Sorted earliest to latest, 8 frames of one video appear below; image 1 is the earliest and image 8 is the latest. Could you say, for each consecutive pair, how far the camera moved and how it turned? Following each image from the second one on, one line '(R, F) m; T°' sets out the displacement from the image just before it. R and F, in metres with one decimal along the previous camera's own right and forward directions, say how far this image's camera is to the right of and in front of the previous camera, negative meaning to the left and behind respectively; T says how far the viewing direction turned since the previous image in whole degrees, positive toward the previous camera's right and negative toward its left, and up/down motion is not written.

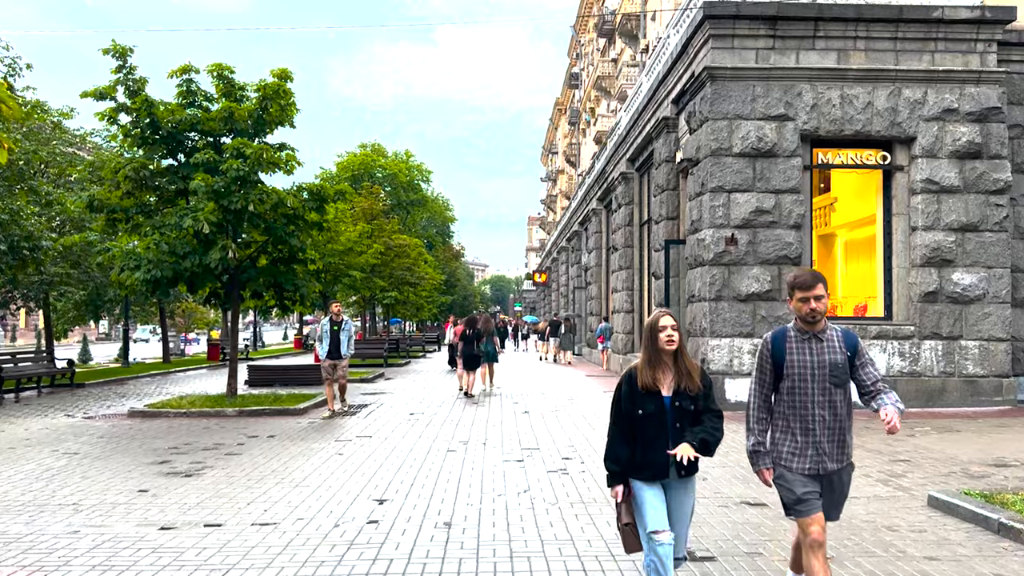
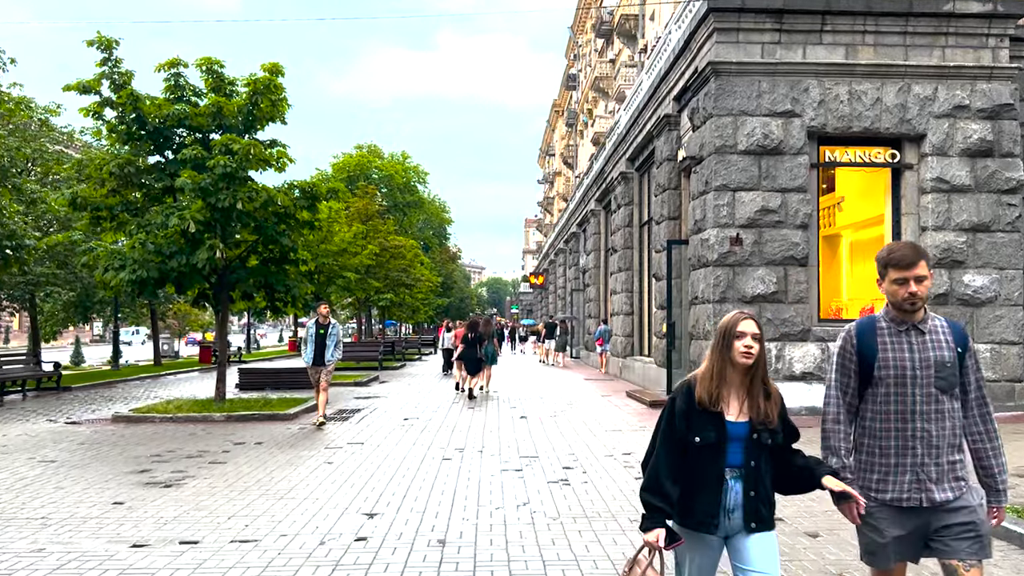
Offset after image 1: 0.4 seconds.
(0.0, +0.4) m; 0°
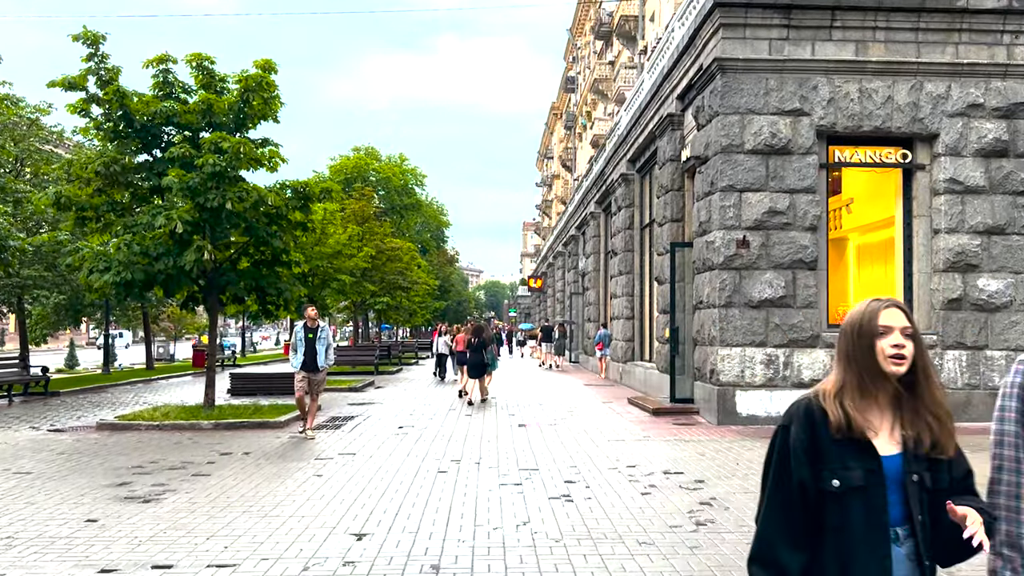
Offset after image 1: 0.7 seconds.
(0.0, +0.4) m; 0°
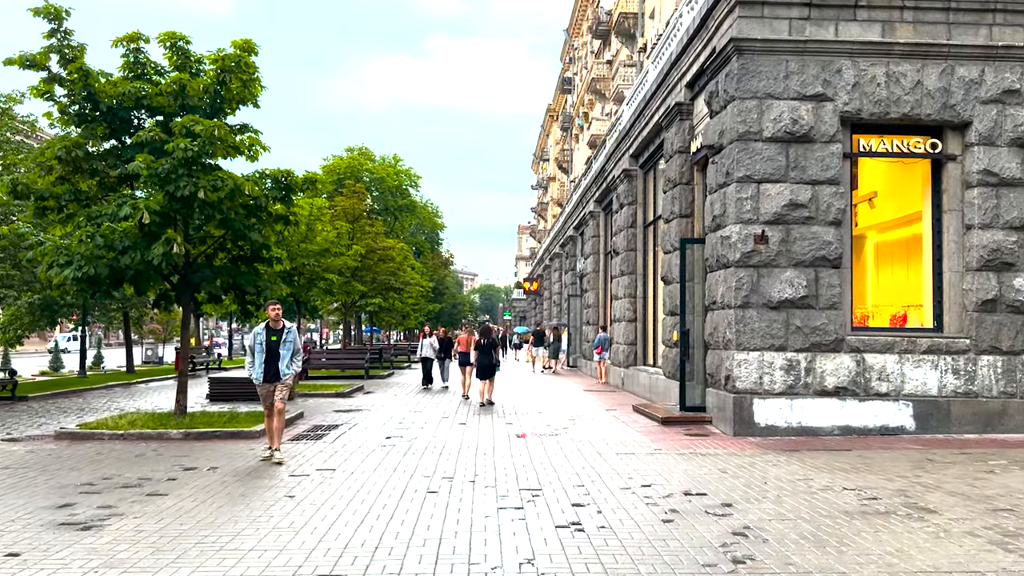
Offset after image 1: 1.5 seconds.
(0.0, +1.0) m; 0°
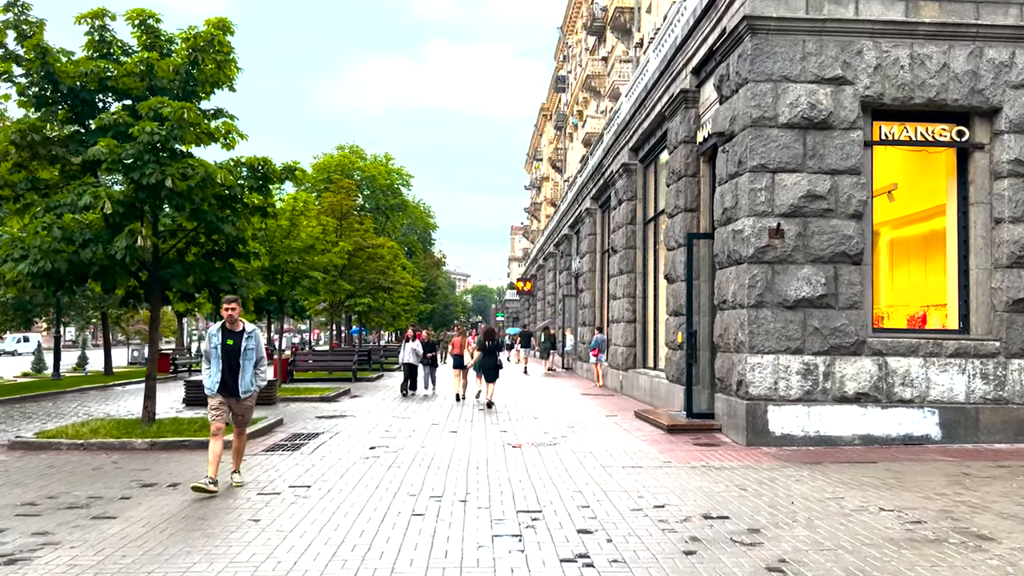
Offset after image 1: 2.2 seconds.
(0.0, +0.9) m; +1°
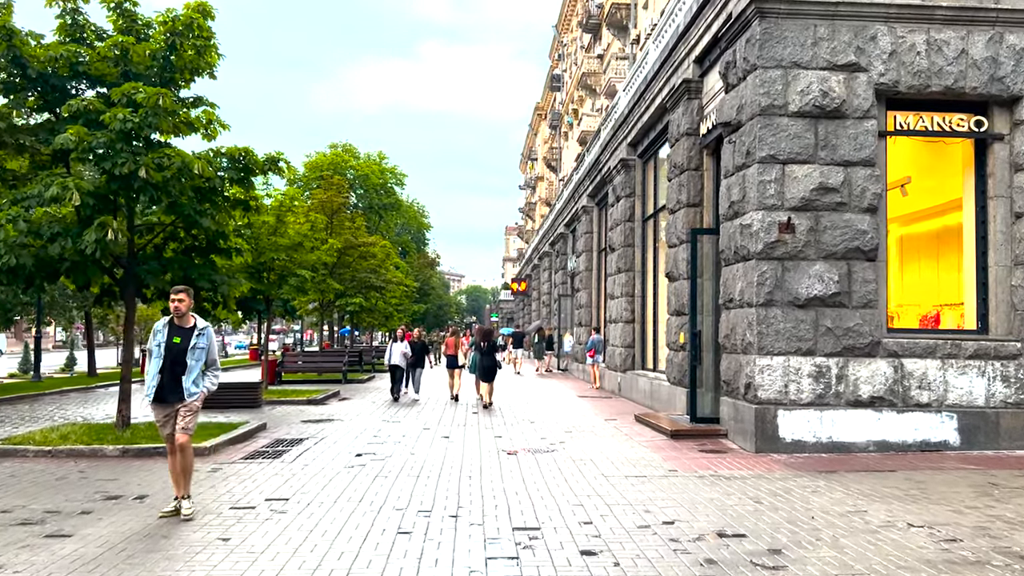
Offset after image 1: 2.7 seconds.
(0.0, +0.6) m; 0°
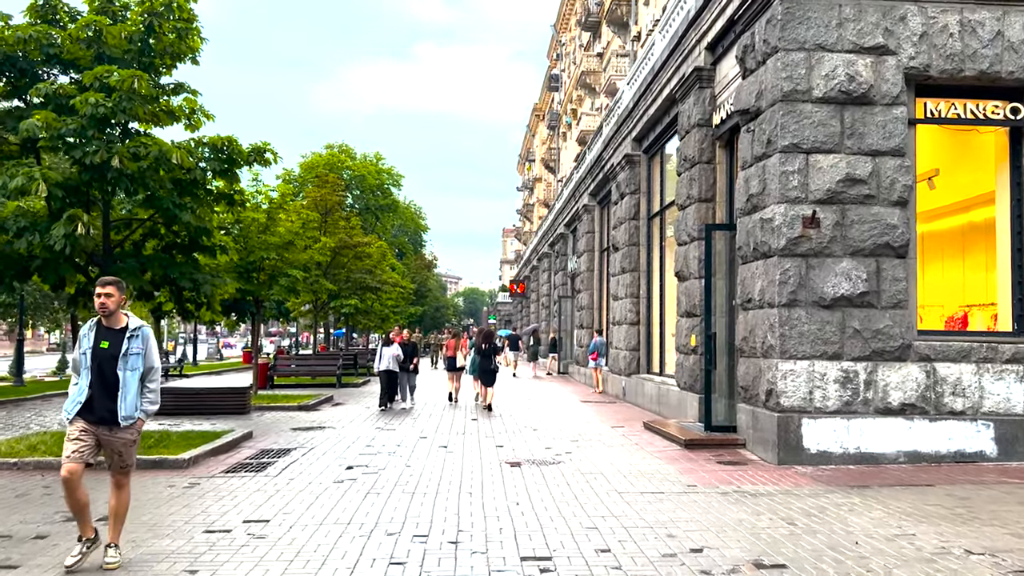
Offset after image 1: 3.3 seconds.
(-0.1, +0.7) m; 0°
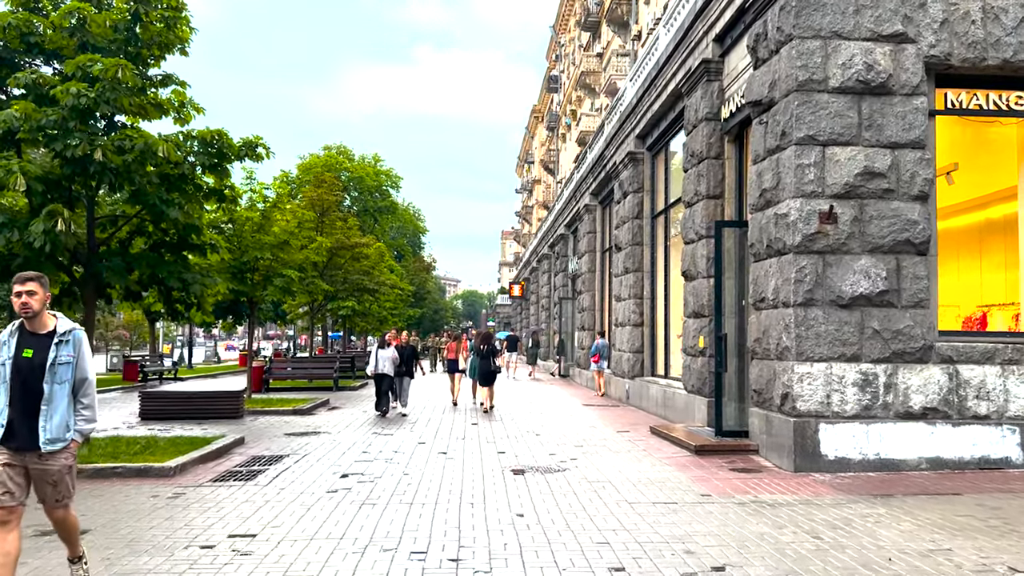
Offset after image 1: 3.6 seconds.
(0.0, +0.4) m; 0°
